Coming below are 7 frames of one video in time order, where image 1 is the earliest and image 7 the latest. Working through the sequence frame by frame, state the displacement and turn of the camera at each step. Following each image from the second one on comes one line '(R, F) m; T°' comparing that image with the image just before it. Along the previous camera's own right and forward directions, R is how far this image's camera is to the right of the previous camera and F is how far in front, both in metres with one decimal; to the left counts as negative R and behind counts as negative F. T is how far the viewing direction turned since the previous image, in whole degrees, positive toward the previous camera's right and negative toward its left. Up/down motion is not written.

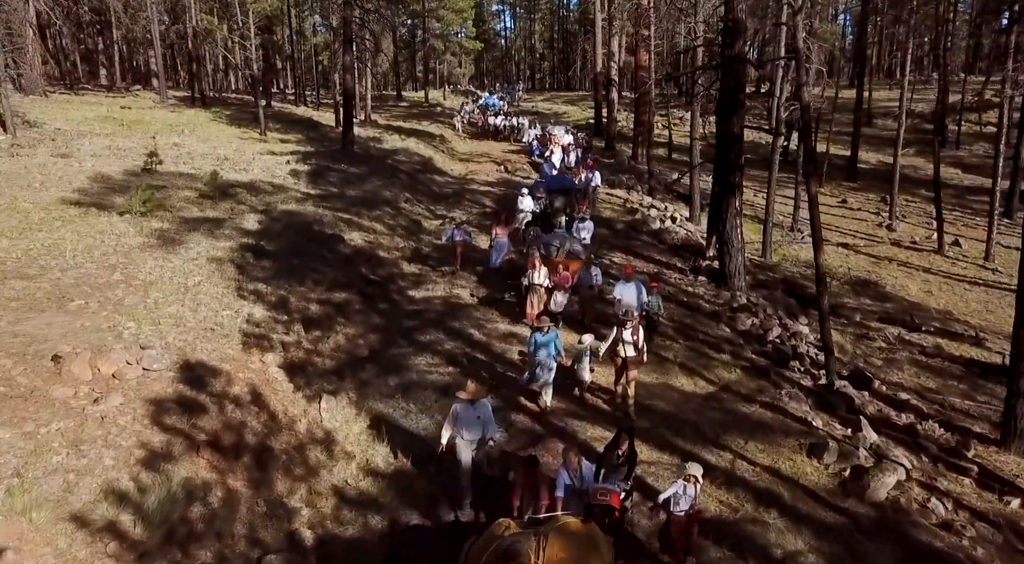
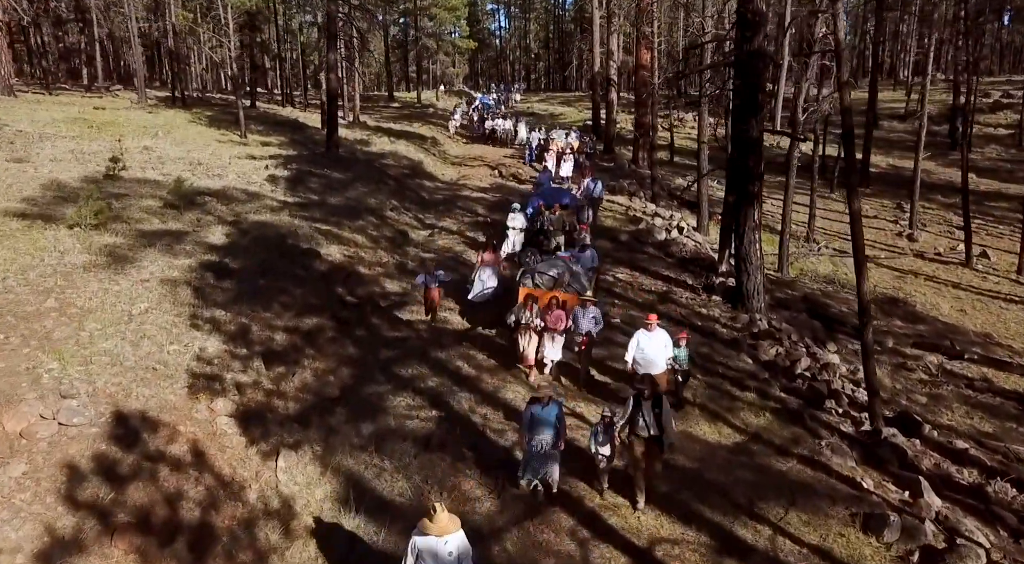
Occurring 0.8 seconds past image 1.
(0.0, +1.8) m; 0°
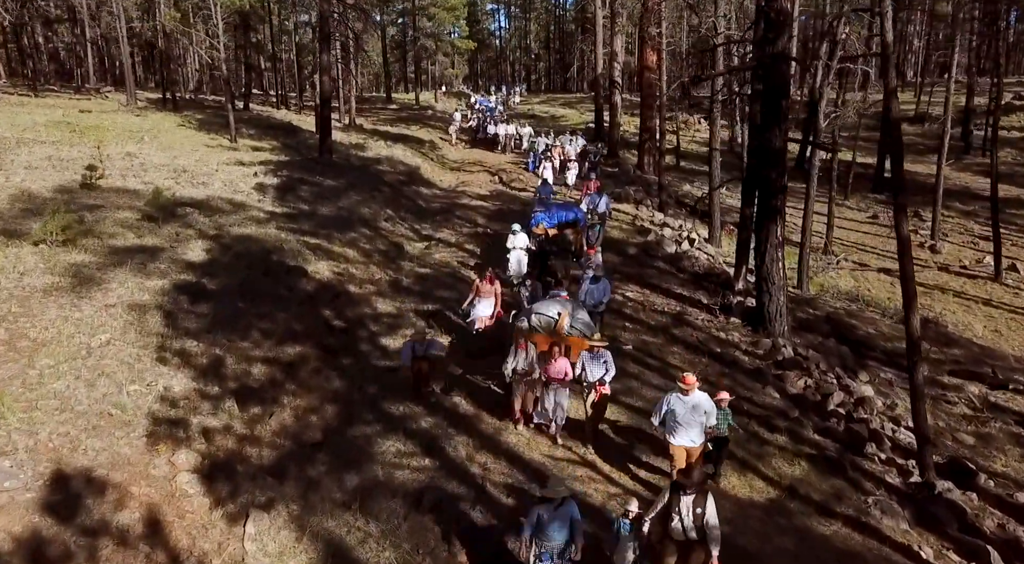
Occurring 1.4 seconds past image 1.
(0.0, +1.2) m; 0°
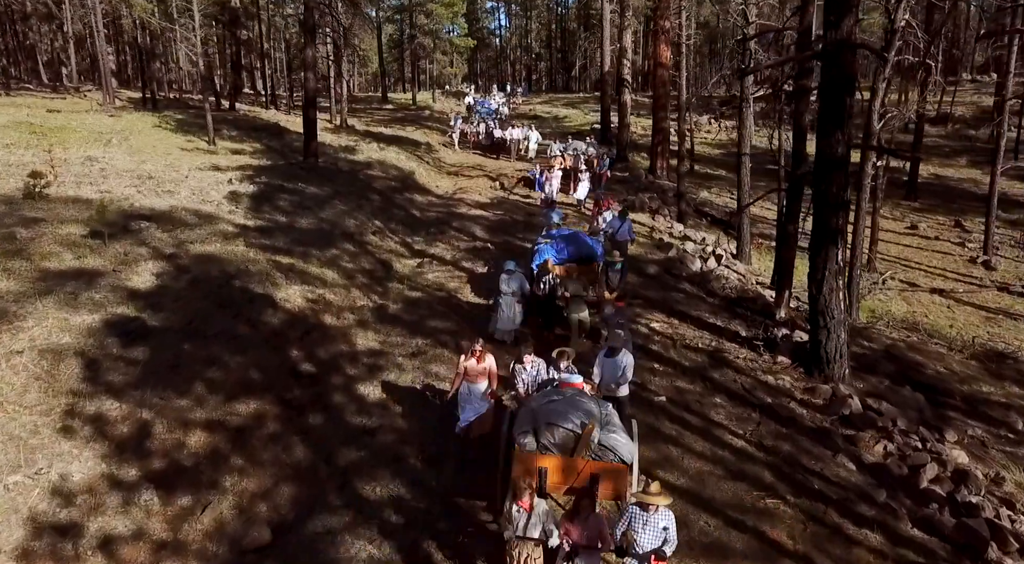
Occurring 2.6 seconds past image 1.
(-0.1, +2.4) m; 0°
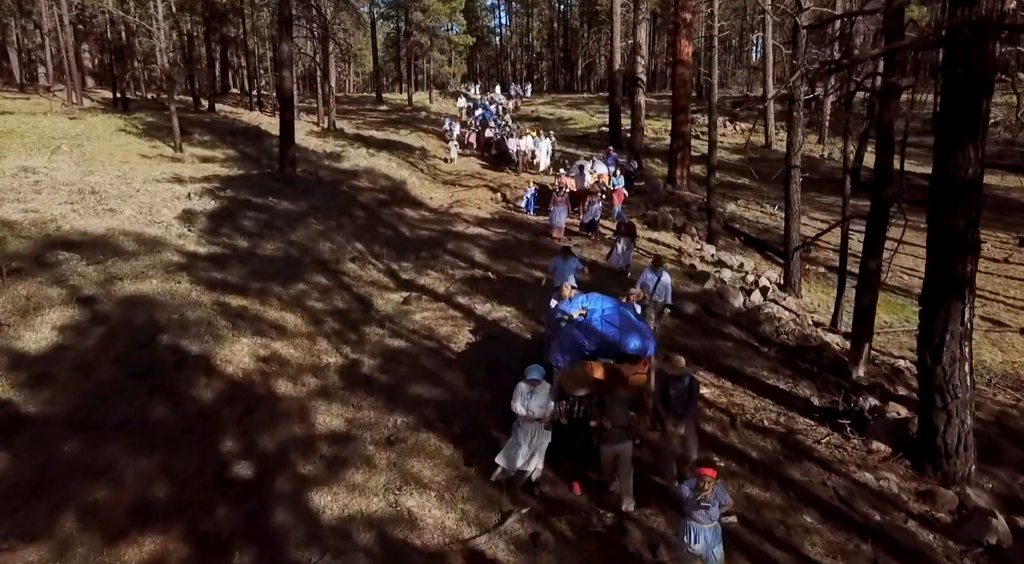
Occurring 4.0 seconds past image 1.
(-0.1, +3.1) m; 0°
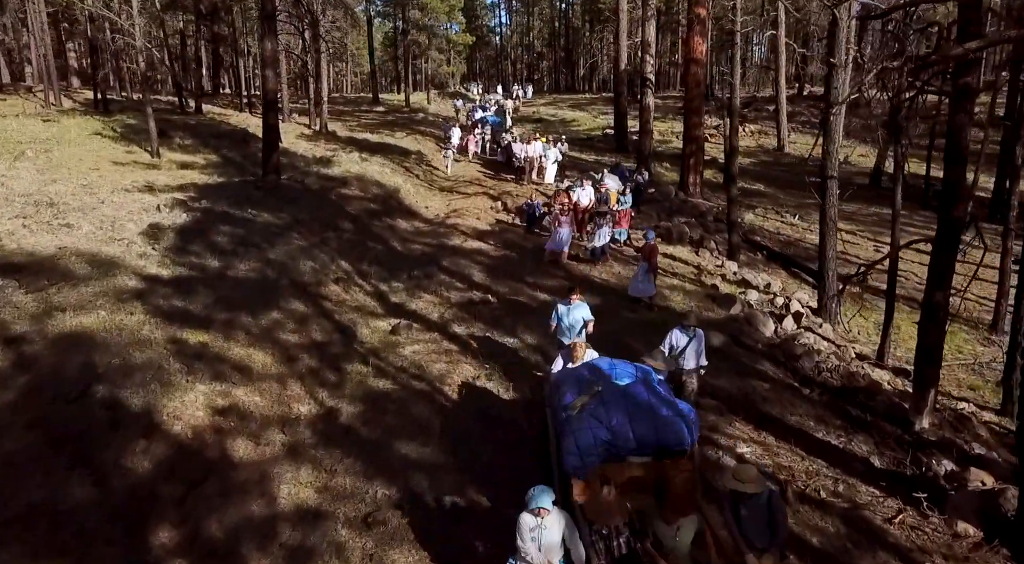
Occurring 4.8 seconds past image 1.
(0.0, +1.7) m; 0°
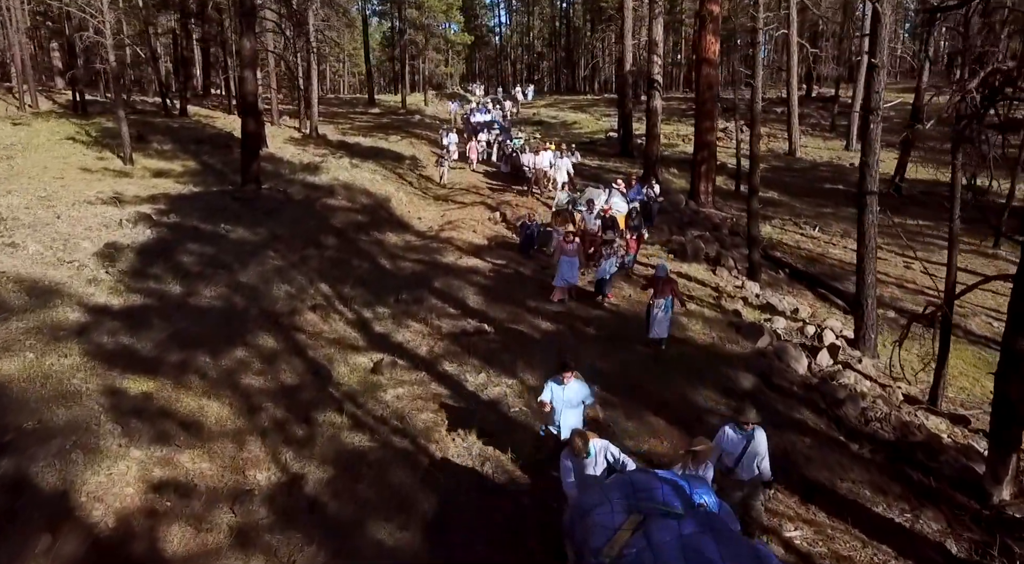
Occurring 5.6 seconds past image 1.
(0.0, +1.6) m; 0°
